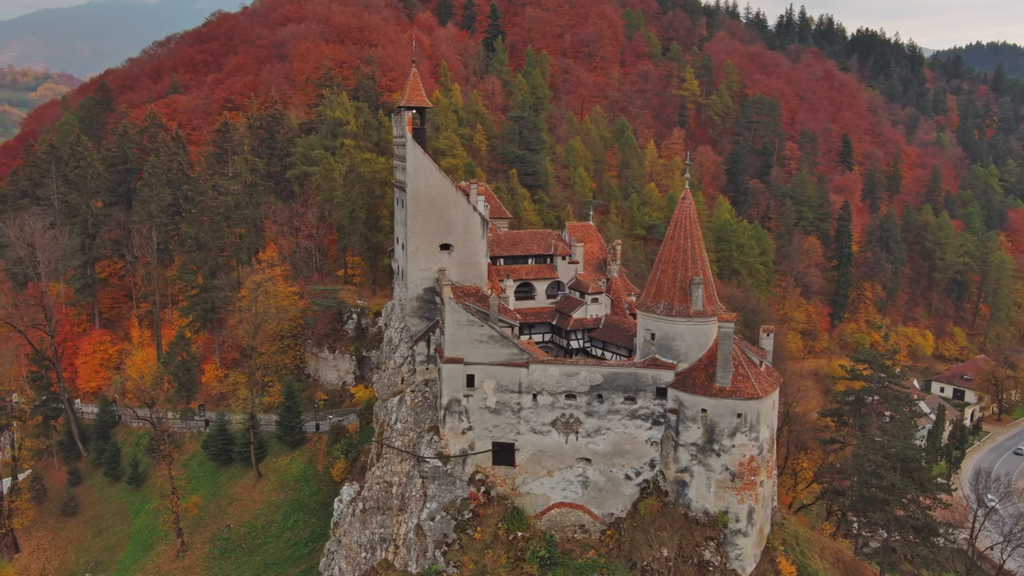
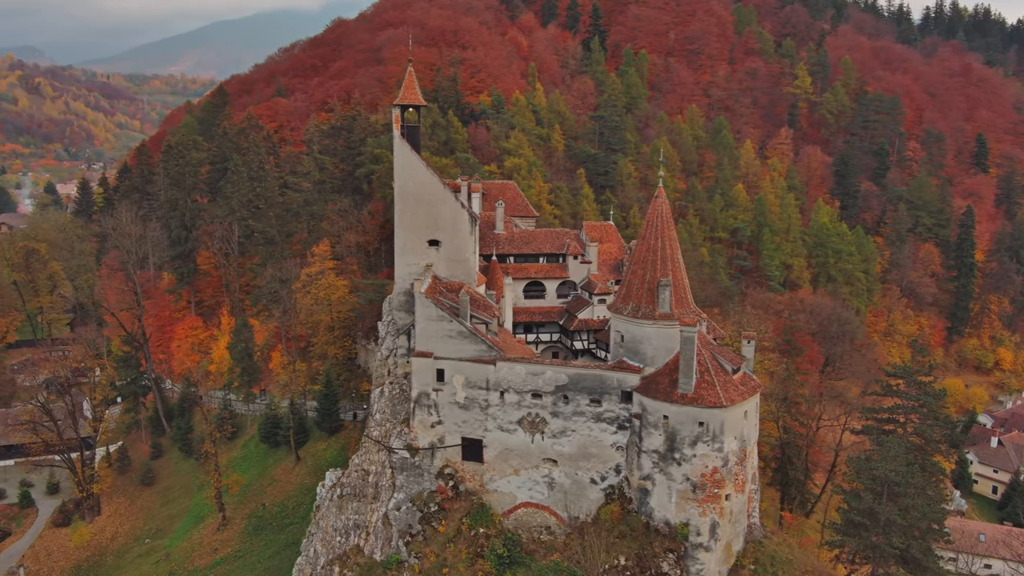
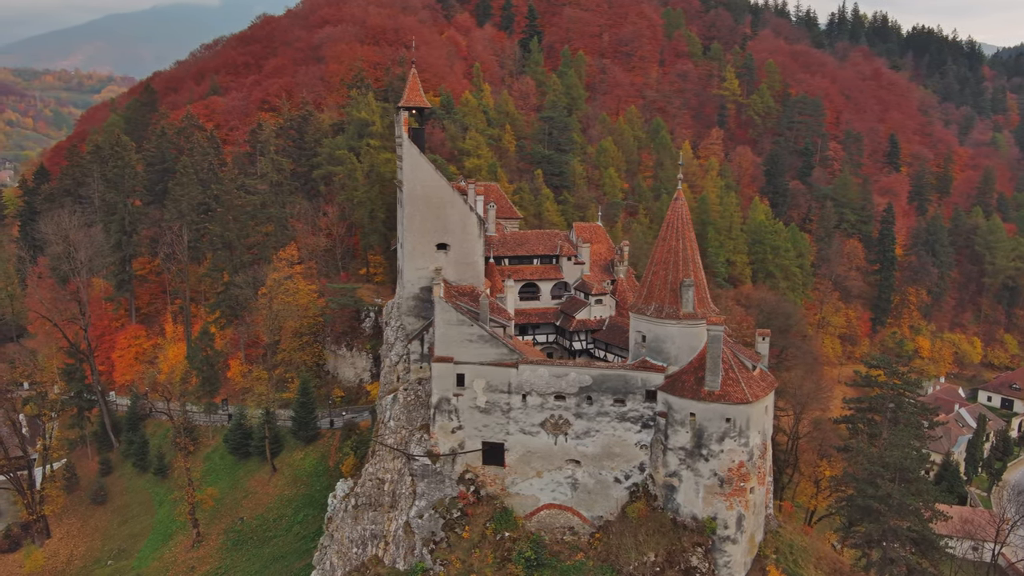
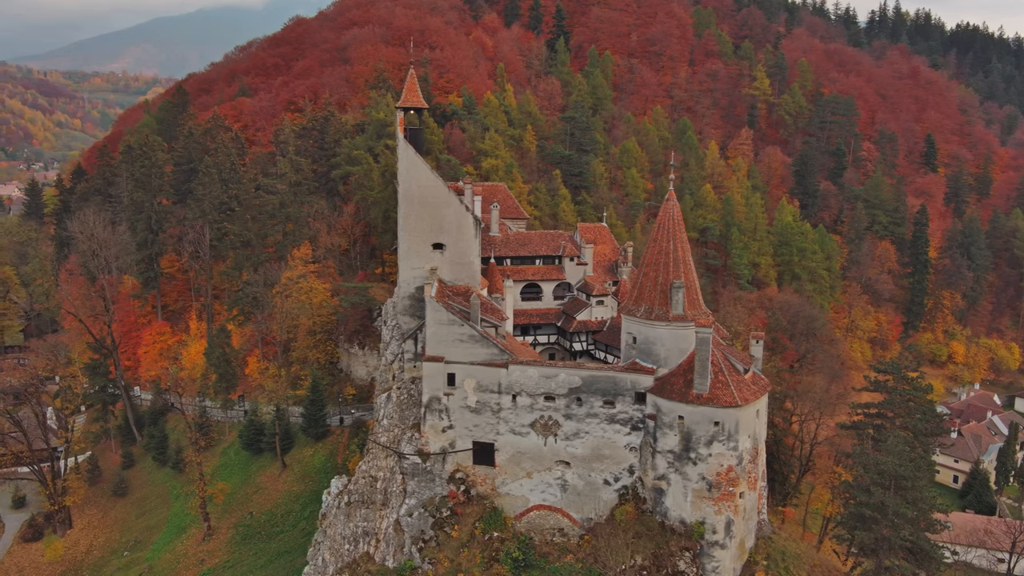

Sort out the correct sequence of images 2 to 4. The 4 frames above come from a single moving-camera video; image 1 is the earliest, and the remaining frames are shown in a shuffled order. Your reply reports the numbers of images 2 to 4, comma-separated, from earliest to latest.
3, 4, 2
